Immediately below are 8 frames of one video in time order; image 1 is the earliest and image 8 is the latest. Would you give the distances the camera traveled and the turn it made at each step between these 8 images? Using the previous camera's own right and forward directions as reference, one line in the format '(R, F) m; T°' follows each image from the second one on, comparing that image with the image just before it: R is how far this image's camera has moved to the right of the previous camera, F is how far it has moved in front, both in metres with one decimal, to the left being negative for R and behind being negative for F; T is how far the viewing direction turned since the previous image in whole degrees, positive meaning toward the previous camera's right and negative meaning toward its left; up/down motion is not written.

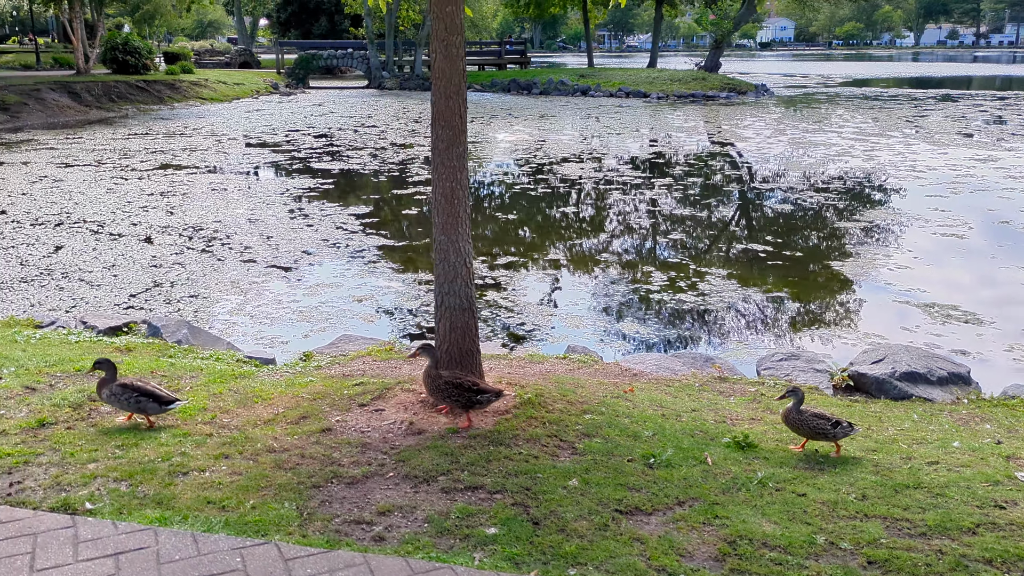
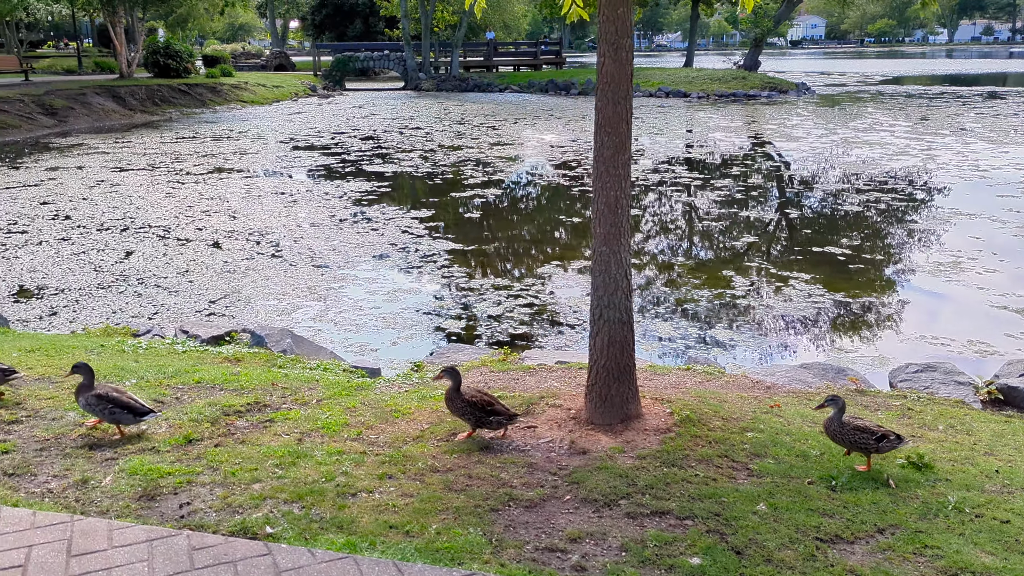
(-0.6, +0.1) m; -2°
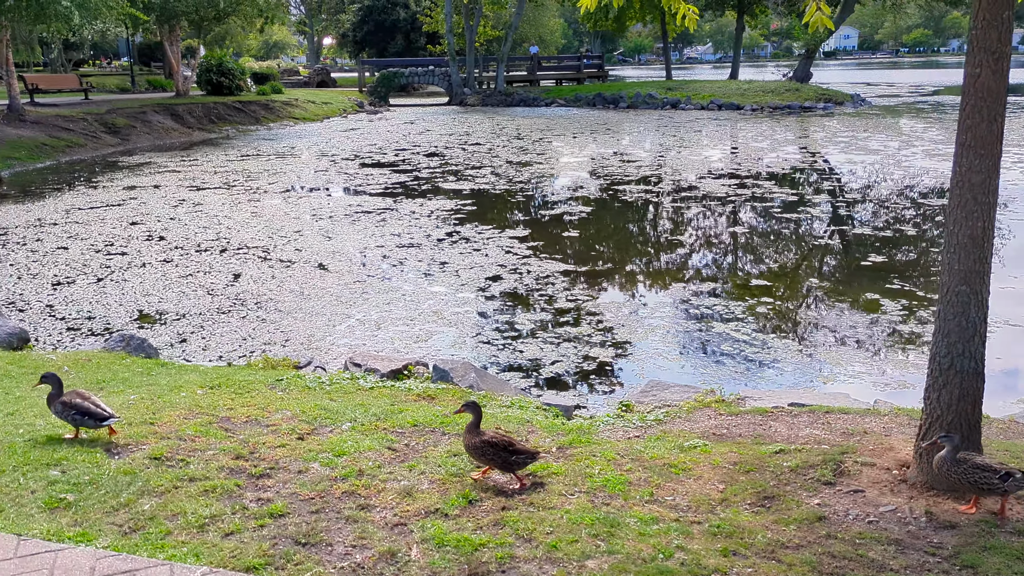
(-1.2, +0.4) m; -2°
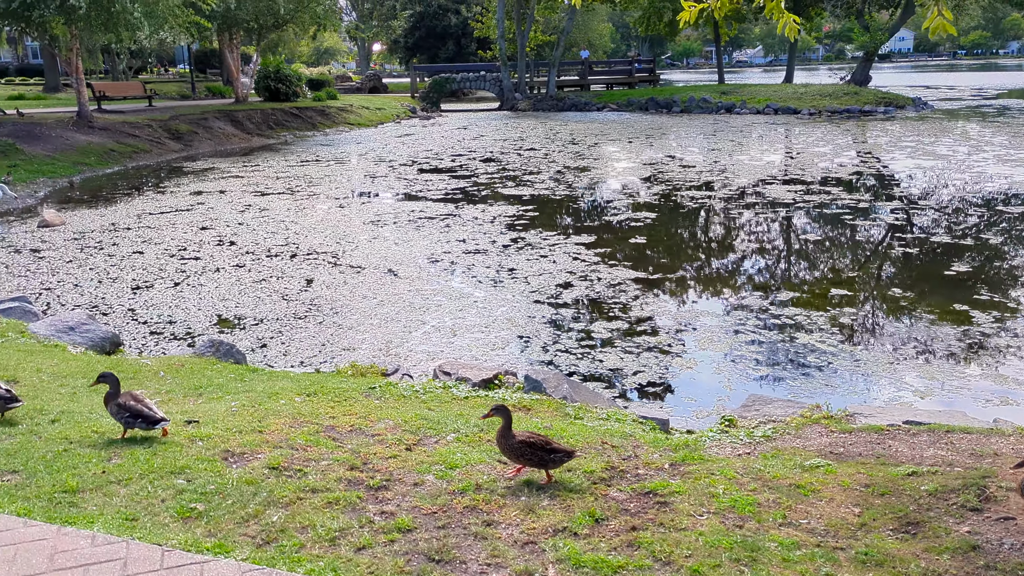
(-0.3, +0.1) m; -3°
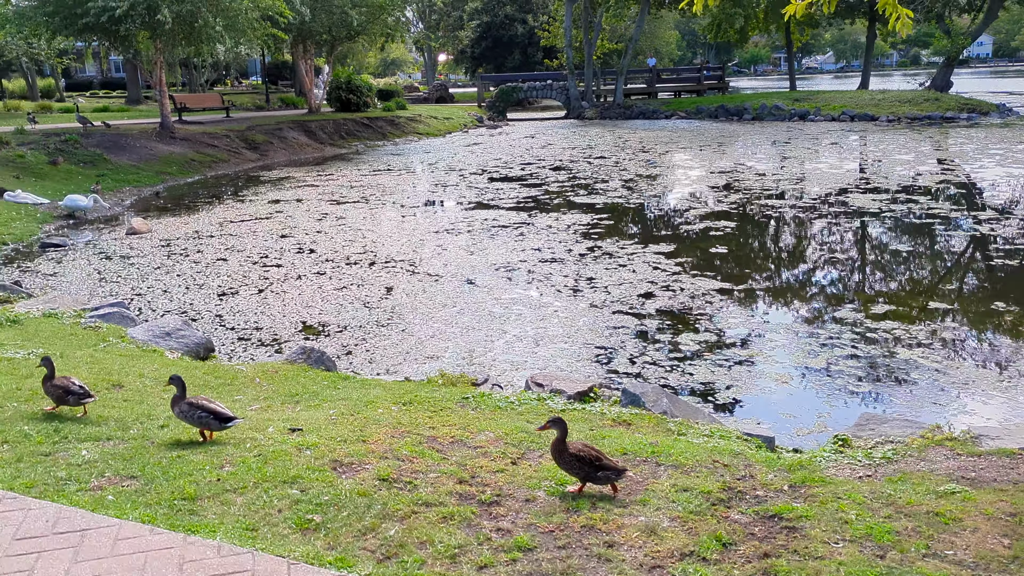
(-0.2, +0.1) m; -4°
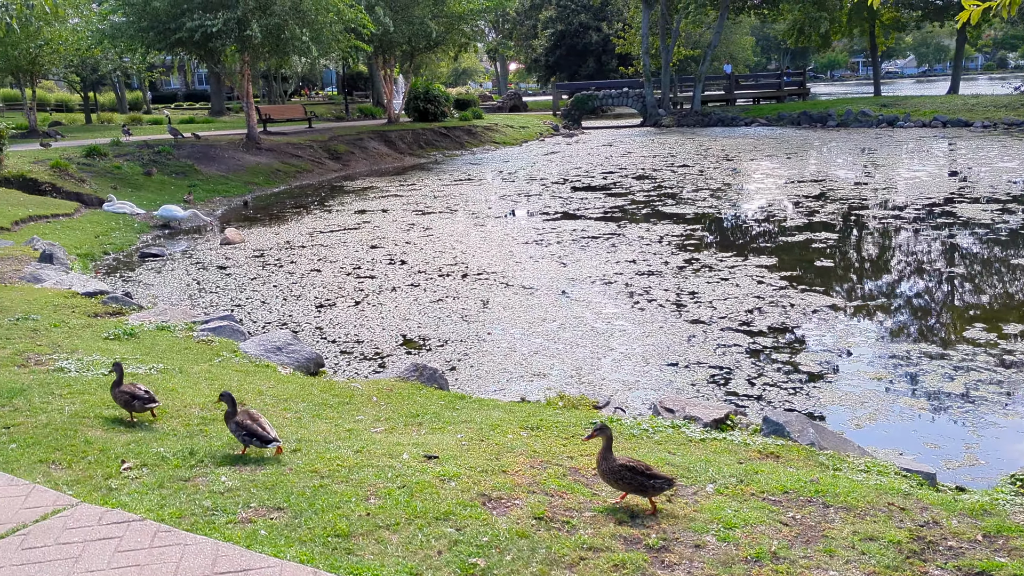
(-0.4, +0.2) m; -5°
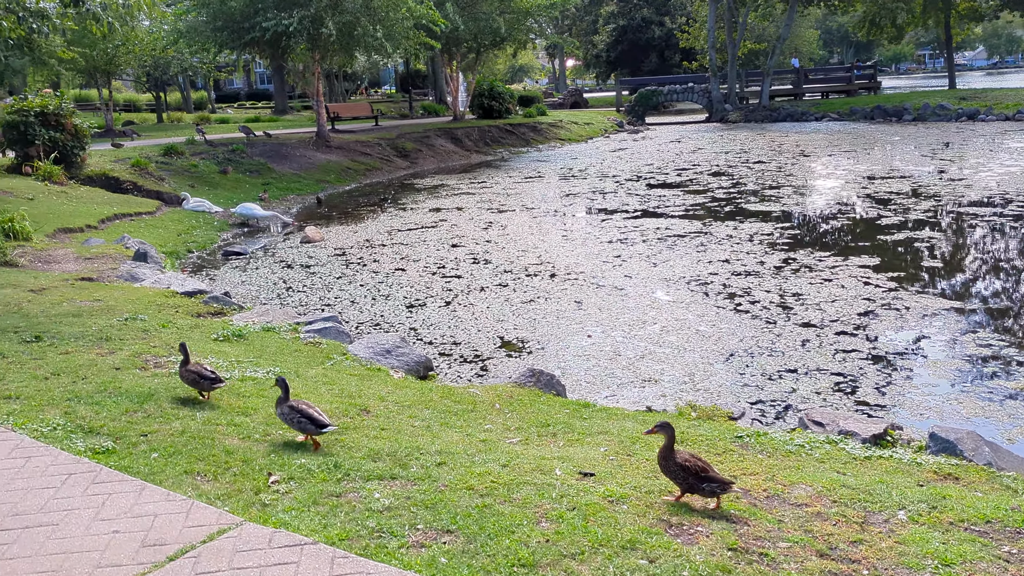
(-0.6, +0.3) m; -4°
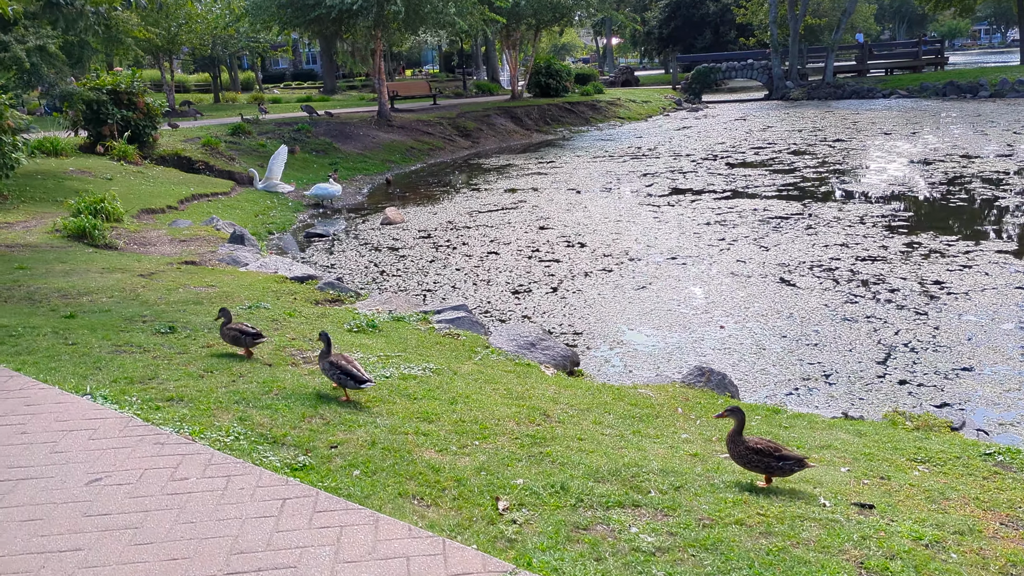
(-1.0, +0.6) m; -3°
